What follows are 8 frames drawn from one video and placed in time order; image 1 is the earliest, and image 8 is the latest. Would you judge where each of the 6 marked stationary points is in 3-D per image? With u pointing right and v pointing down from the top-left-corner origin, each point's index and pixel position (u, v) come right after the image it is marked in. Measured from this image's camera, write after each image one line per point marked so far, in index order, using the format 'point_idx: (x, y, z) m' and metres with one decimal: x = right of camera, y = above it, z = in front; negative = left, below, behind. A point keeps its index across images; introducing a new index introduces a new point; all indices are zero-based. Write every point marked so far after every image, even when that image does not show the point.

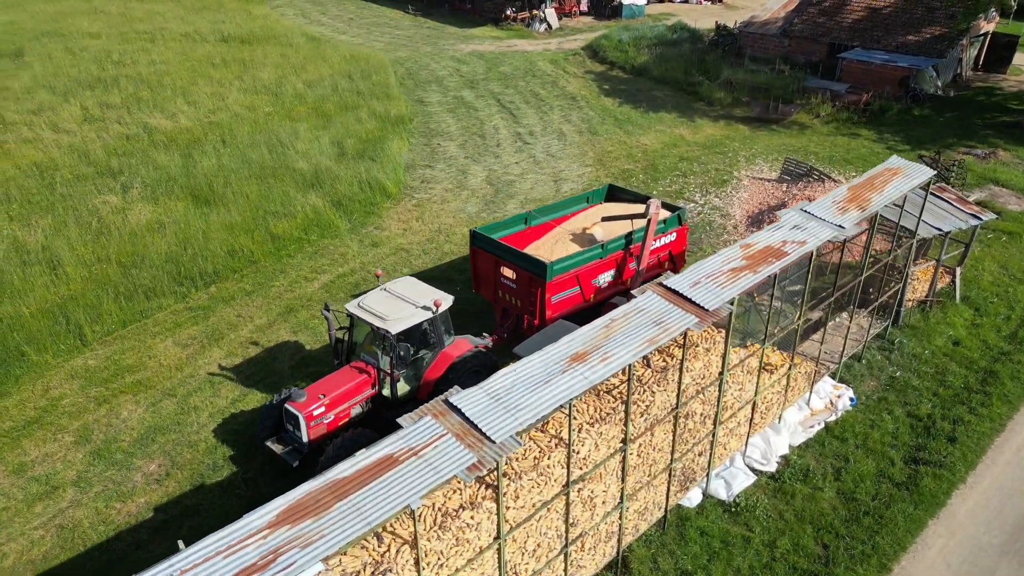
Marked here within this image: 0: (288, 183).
0: (-5.5, +2.6, +18.0) m
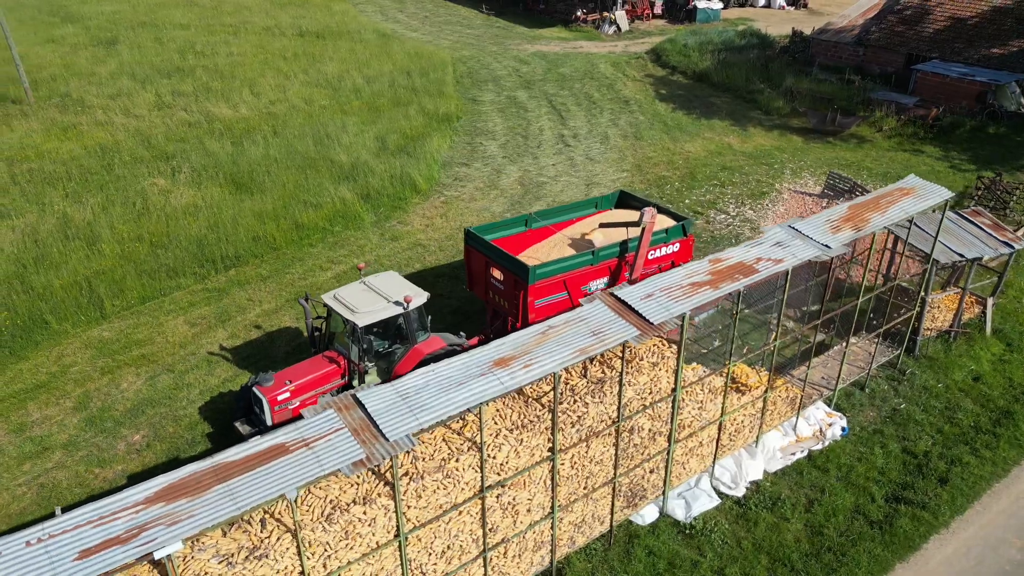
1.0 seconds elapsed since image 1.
0: (-4.8, +2.9, +18.5) m
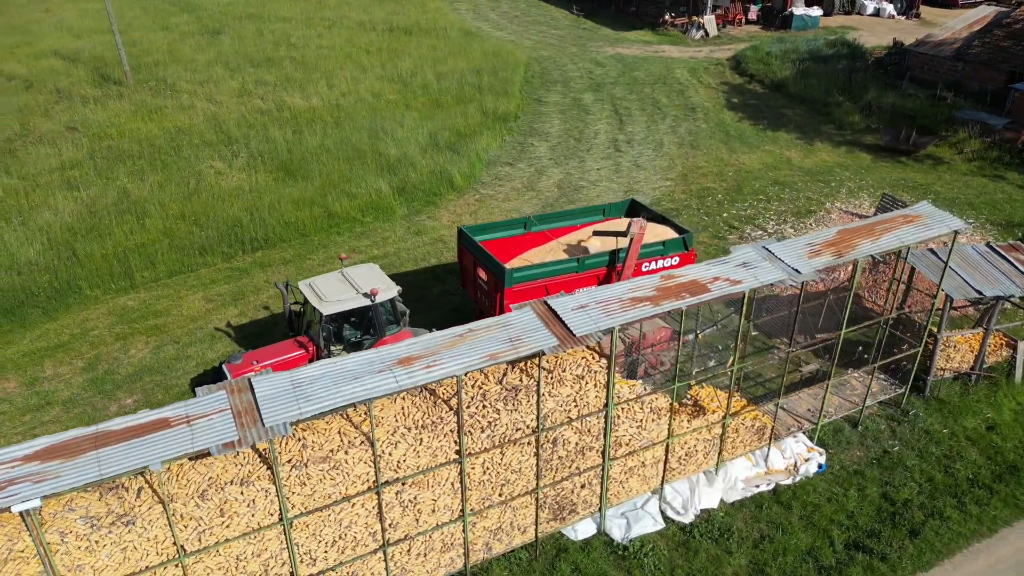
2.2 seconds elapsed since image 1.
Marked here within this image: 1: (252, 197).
0: (-3.8, +3.2, +19.1) m
1: (-6.0, +2.1, +17.0) m
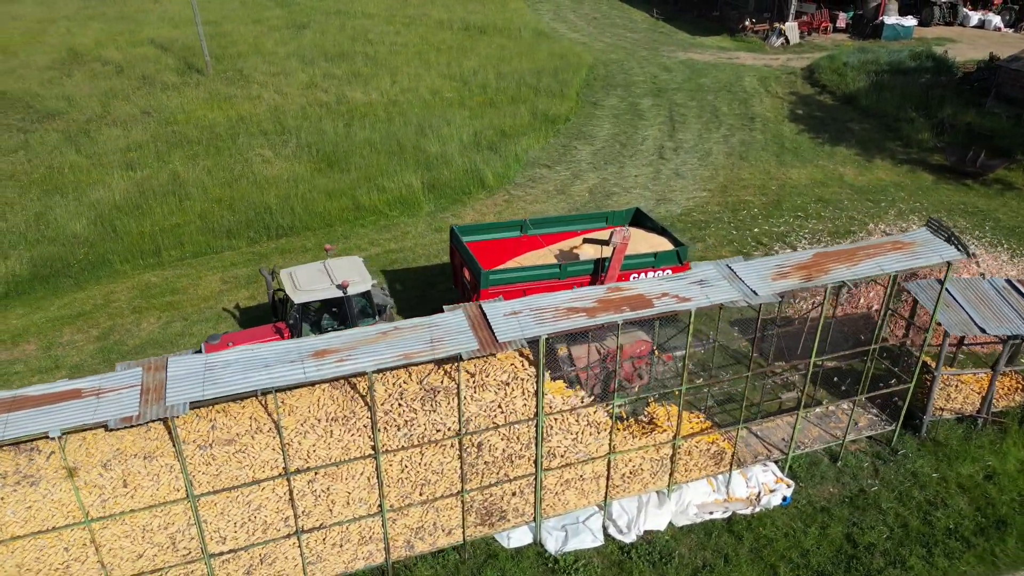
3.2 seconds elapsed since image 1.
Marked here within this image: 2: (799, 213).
0: (-2.8, +3.3, +19.4) m
1: (-5.4, +2.5, +17.7) m
2: (+6.7, +1.8, +17.3) m
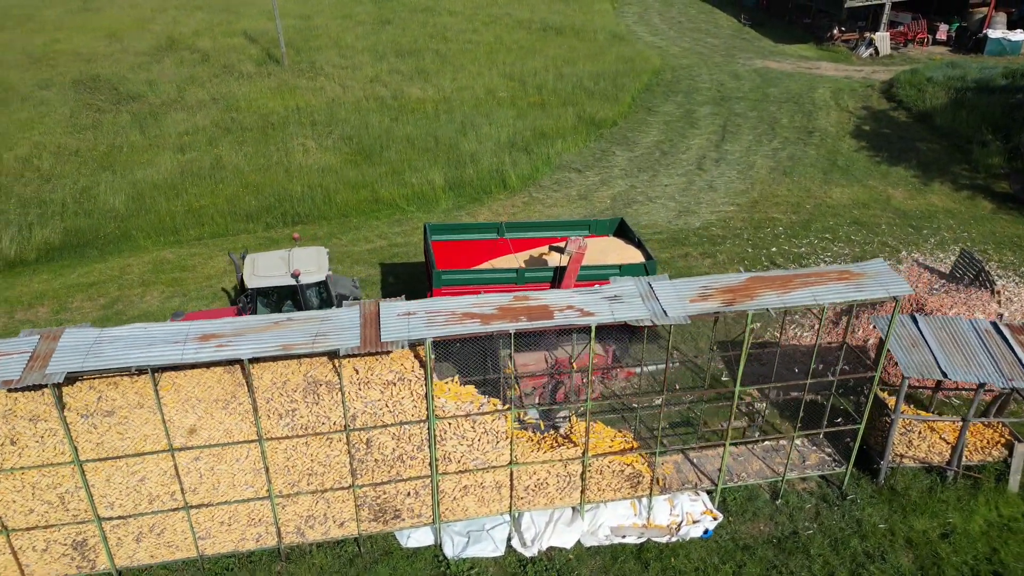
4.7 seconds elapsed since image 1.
0: (-2.1, +3.5, +19.7) m
1: (-4.9, +2.8, +18.3) m
2: (+7.0, +1.2, +16.3) m
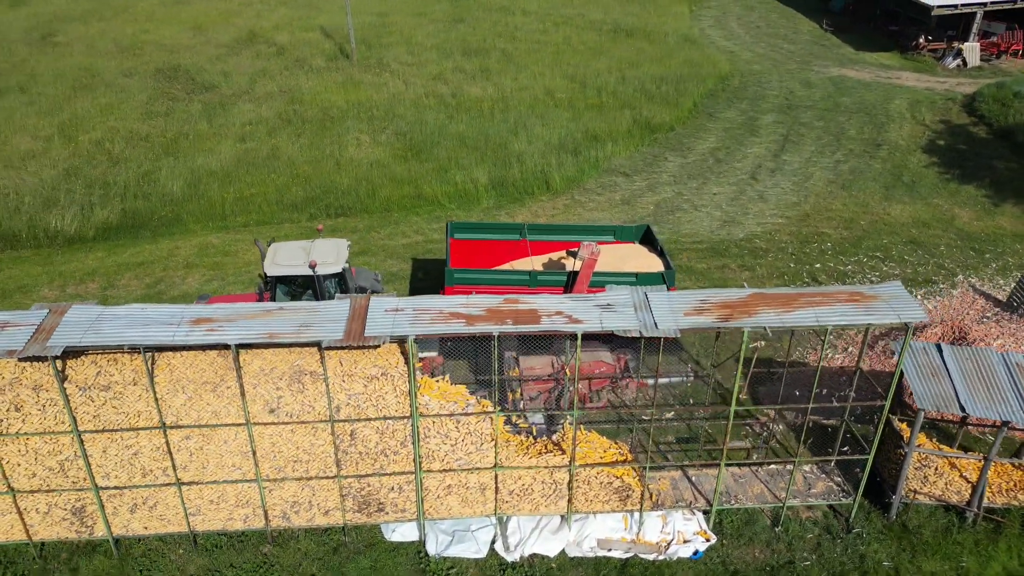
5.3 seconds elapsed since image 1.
0: (-0.8, +3.5, +19.8) m
1: (-3.8, +3.0, +18.7) m
2: (+7.7, +0.7, +15.5) m
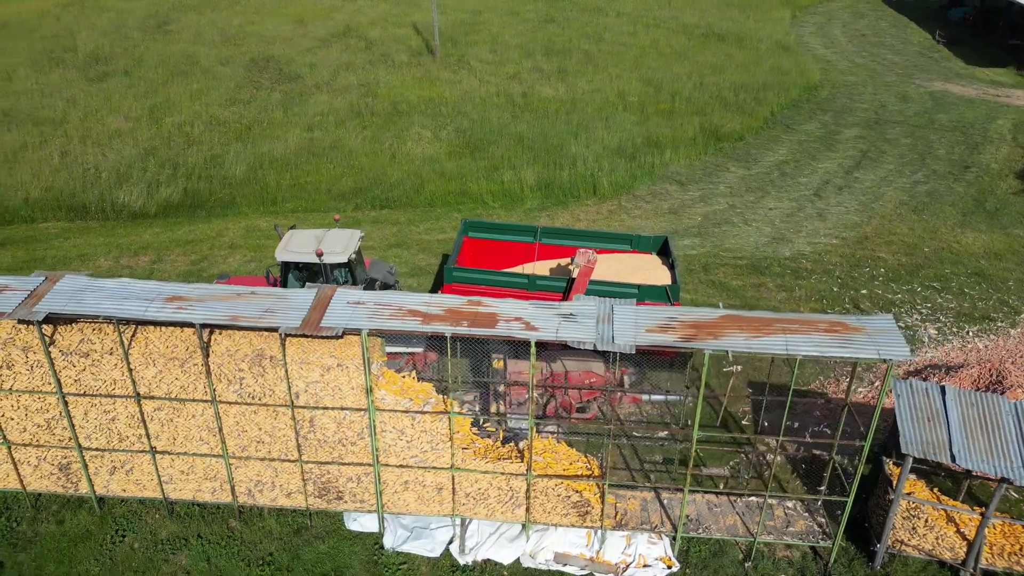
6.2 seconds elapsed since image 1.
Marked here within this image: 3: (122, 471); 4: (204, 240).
0: (+0.6, +3.5, +19.7) m
1: (-2.5, +3.2, +19.0) m
2: (+8.3, +0.1, +14.4) m
3: (-4.5, -2.1, +8.5) m
4: (-6.6, +1.0, +15.7) m
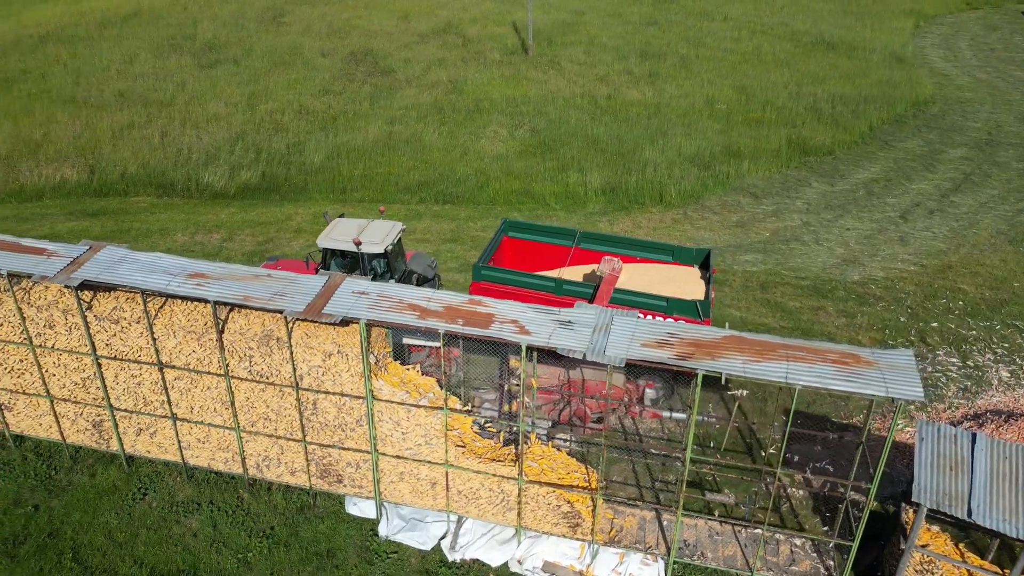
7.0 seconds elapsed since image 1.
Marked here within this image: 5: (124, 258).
0: (+2.5, +3.4, +19.5) m
1: (-0.7, +3.3, +19.2) m
2: (+9.1, -0.6, +13.2) m
3: (-4.5, -1.8, +9.0) m
4: (-5.4, +1.5, +16.4) m
5: (-4.5, +0.3, +8.5) m
